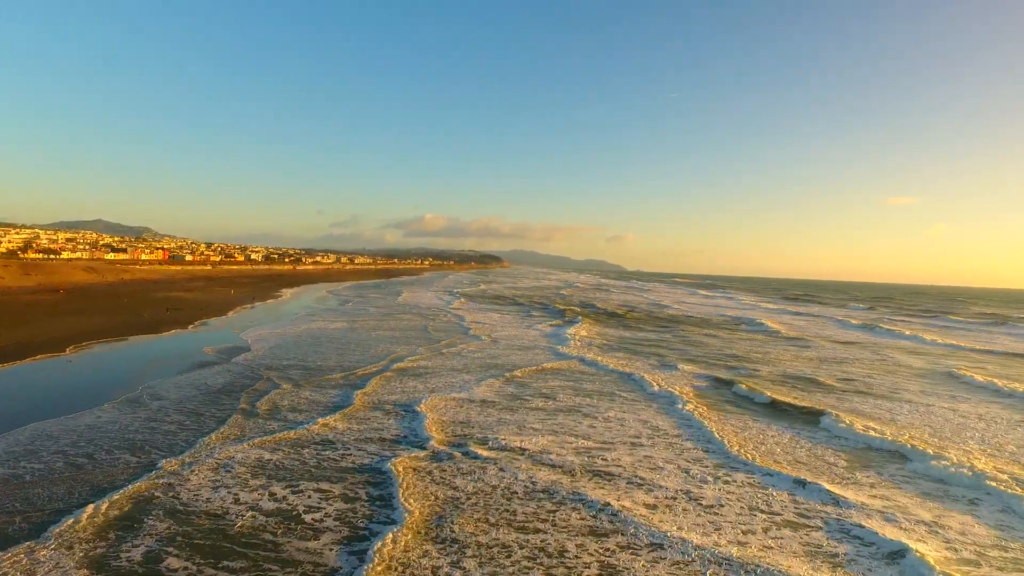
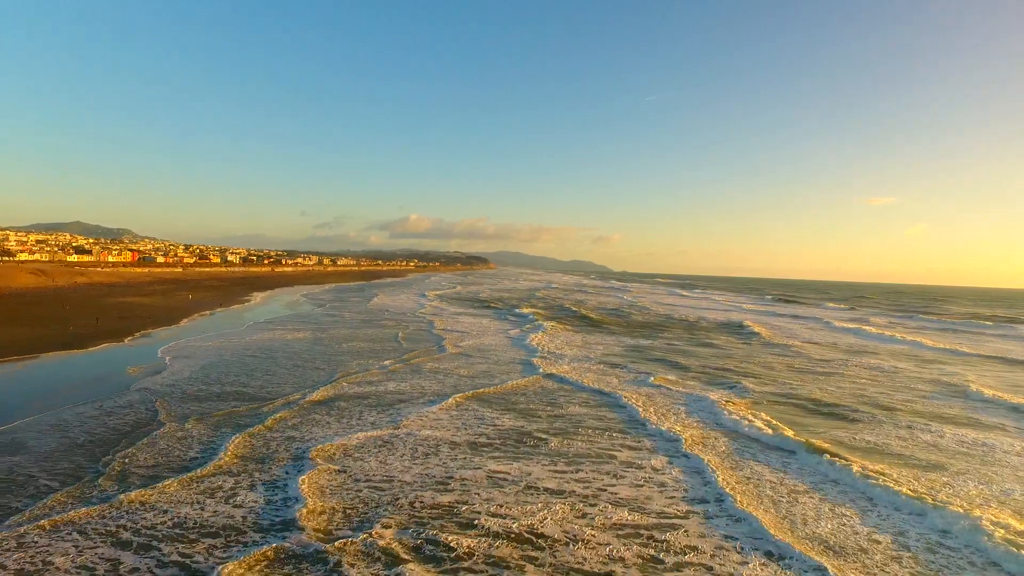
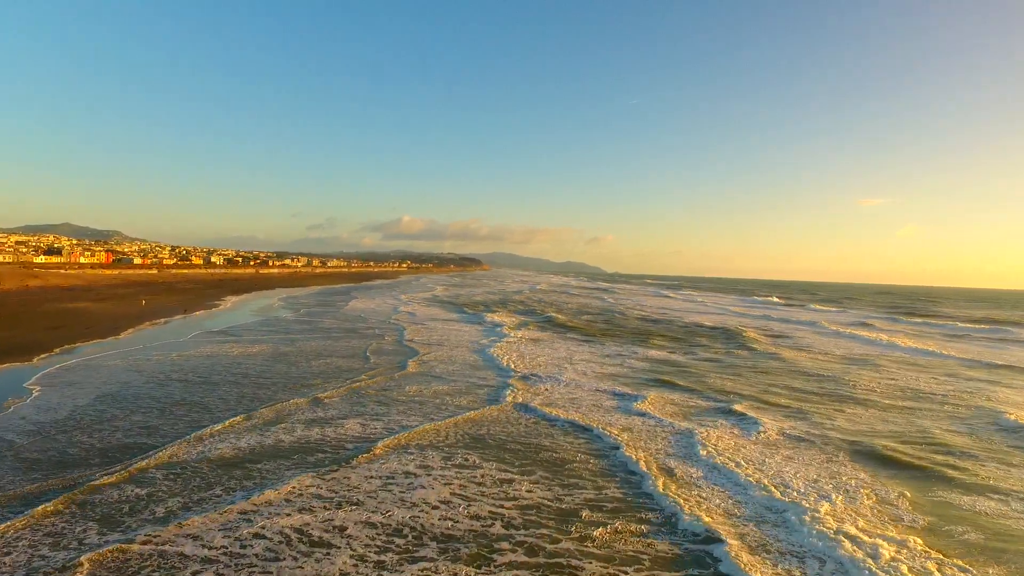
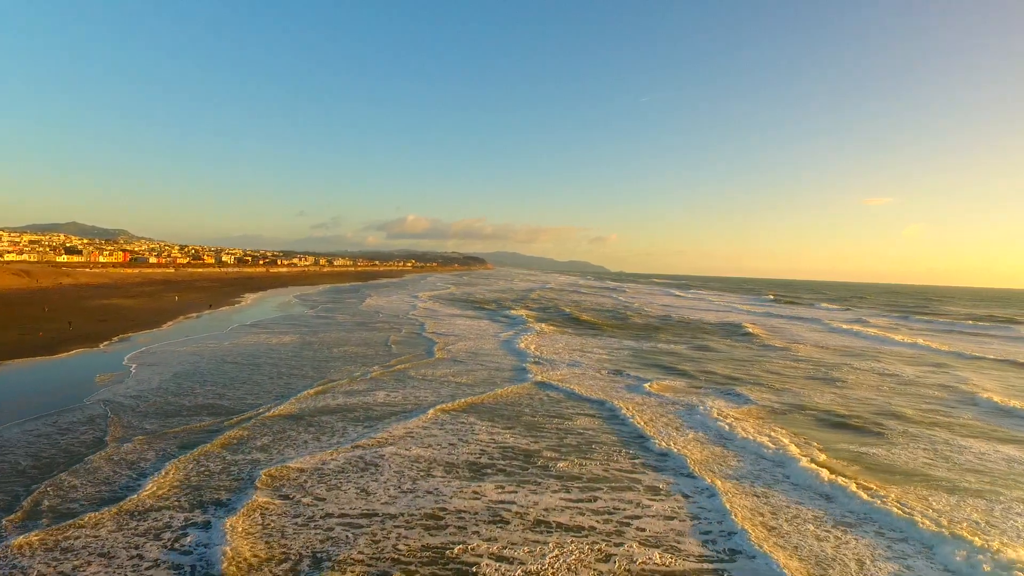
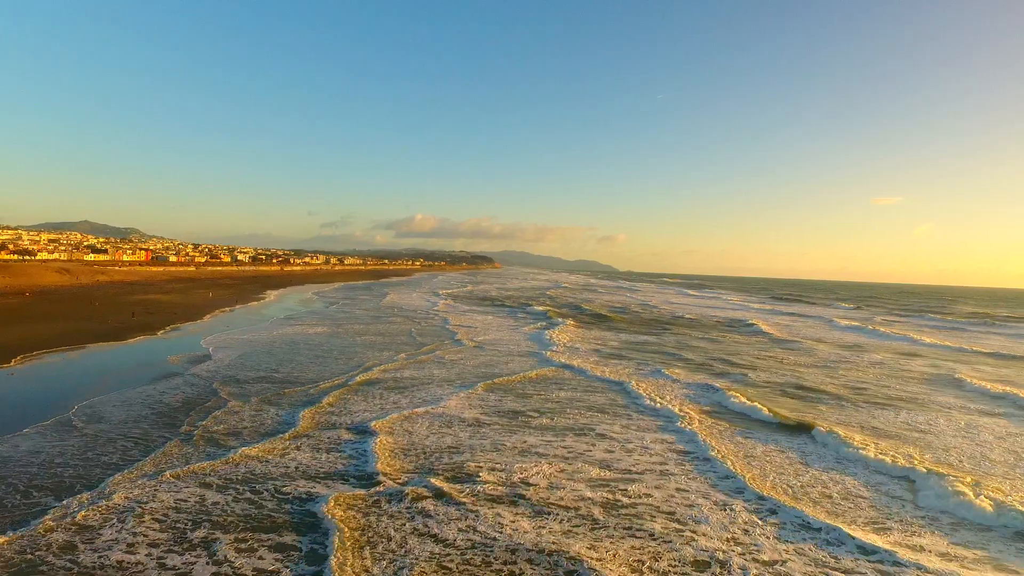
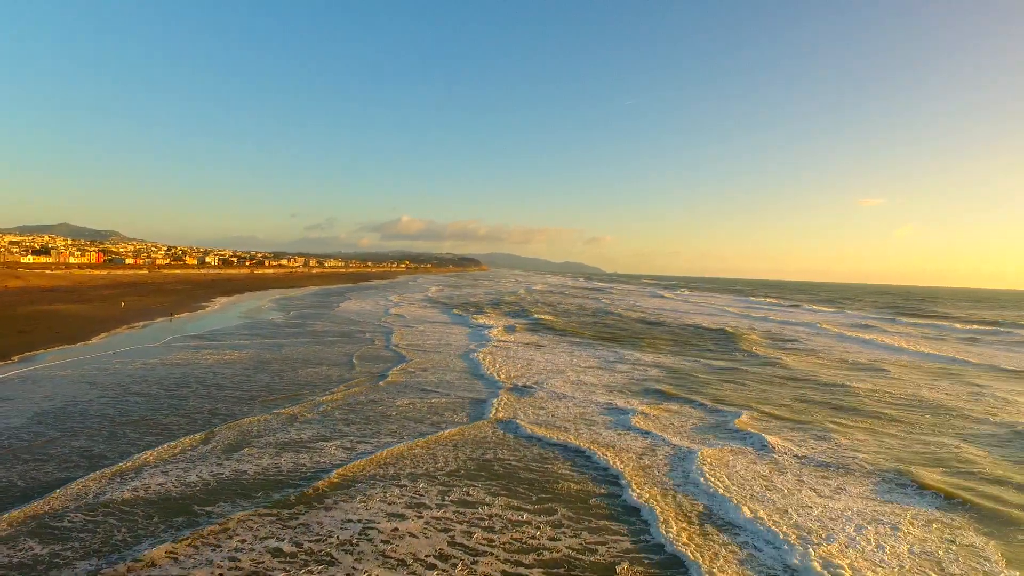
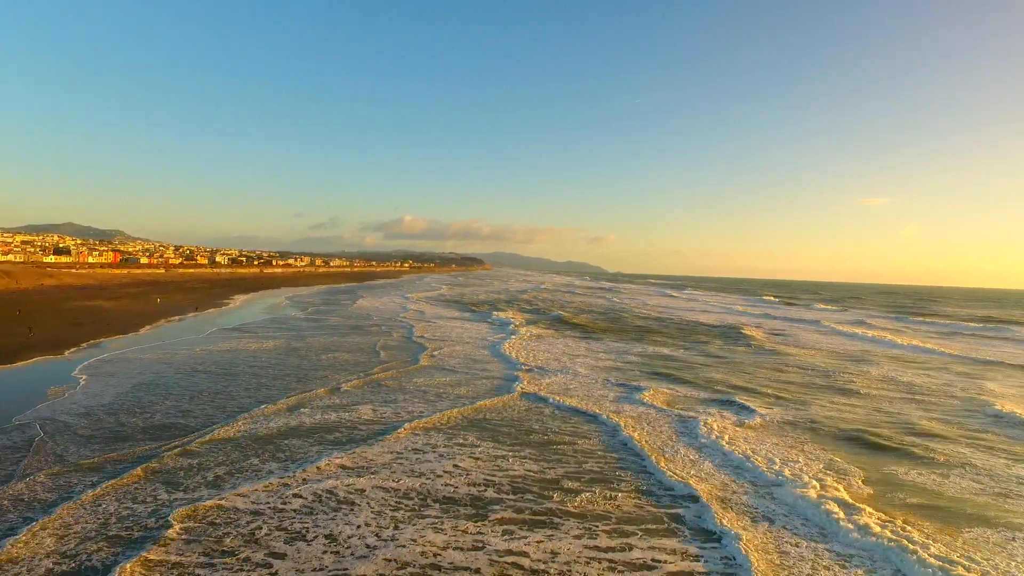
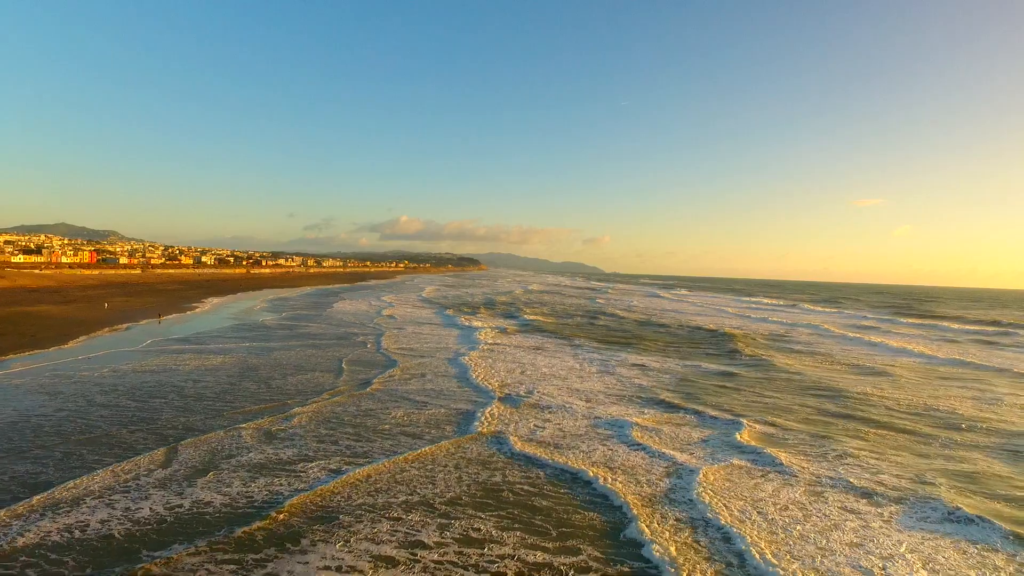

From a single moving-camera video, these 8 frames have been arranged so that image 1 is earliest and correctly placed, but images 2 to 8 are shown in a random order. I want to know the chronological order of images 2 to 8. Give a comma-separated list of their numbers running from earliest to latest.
5, 2, 4, 7, 3, 6, 8
